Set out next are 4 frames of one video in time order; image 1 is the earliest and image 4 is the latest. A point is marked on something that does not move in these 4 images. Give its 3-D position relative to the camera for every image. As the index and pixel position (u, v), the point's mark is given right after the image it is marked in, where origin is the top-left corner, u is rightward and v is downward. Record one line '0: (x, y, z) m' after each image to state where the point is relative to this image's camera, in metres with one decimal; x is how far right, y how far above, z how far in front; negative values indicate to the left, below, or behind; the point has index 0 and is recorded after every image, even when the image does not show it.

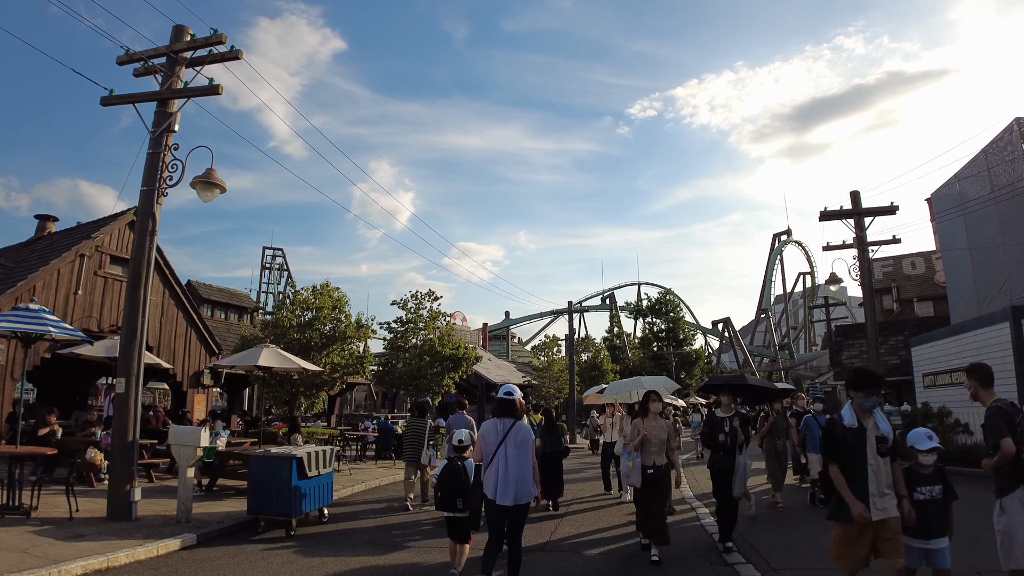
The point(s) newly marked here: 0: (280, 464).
0: (-3.2, -2.5, +9.7) m
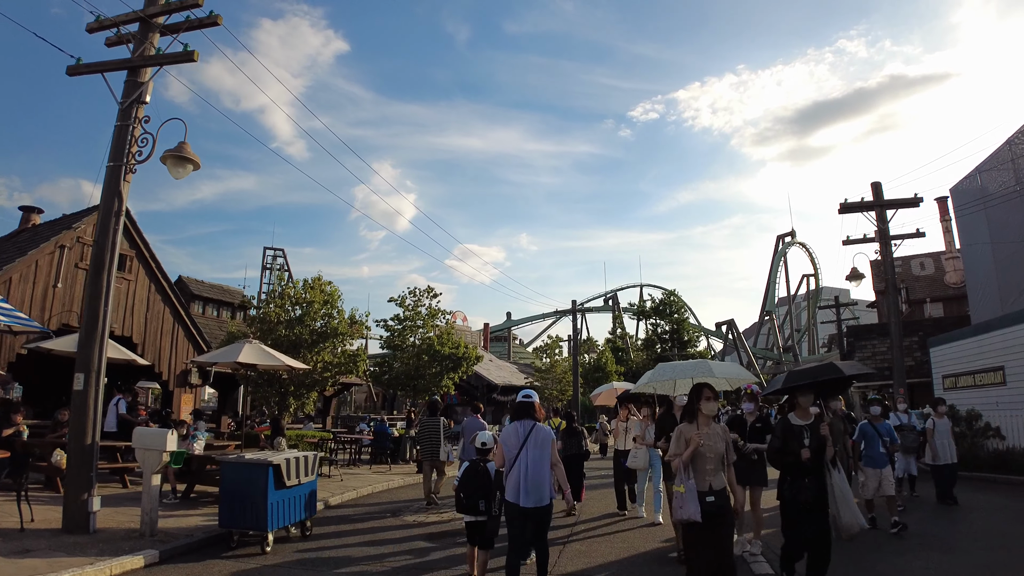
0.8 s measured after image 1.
0: (-3.2, -2.3, +8.7) m
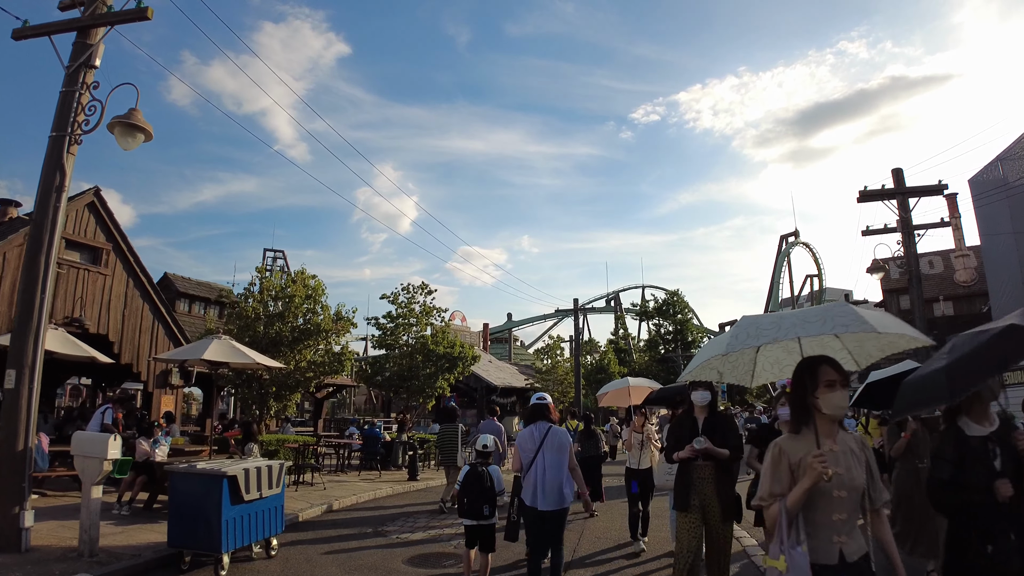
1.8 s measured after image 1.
0: (-3.3, -2.1, +7.6) m
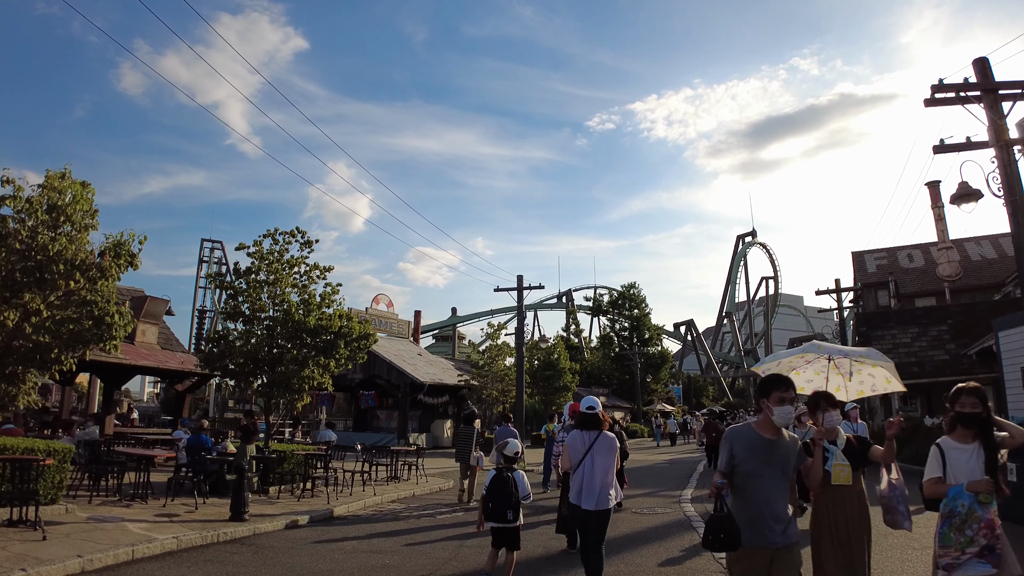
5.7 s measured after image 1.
0: (-4.4, -0.9, +1.3) m
